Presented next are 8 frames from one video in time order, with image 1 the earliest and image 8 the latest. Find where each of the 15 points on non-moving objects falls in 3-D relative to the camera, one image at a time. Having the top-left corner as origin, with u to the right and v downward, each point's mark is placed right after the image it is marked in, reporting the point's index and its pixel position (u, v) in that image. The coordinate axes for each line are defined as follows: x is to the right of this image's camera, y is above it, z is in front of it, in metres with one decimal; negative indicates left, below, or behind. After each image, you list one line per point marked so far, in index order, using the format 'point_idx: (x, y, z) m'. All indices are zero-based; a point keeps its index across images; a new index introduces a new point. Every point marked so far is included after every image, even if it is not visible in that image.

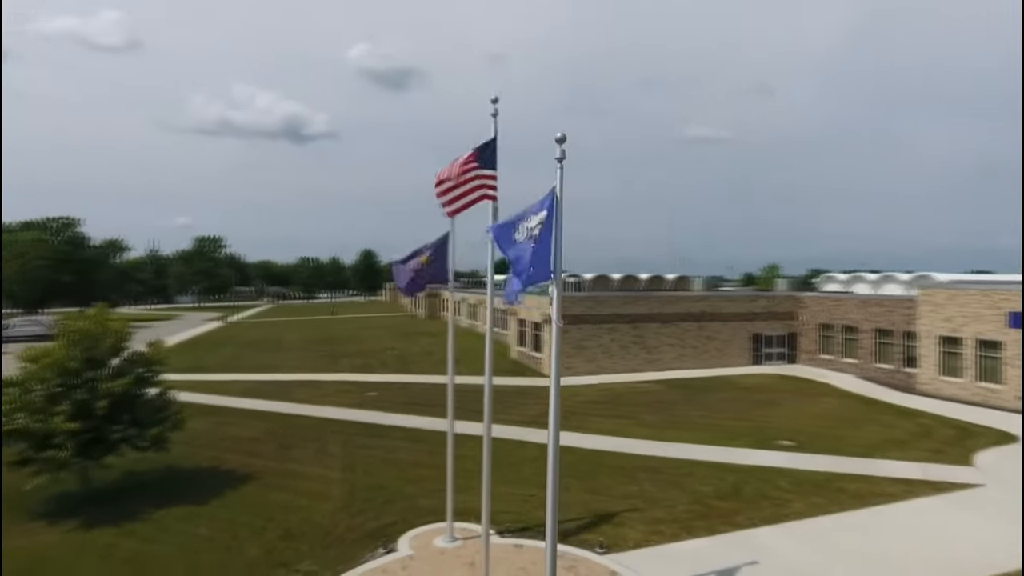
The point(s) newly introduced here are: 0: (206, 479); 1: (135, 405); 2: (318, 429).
0: (-7.4, -4.6, +15.3) m
1: (-8.3, -2.6, +13.9) m
2: (-6.0, -4.3, +19.5) m
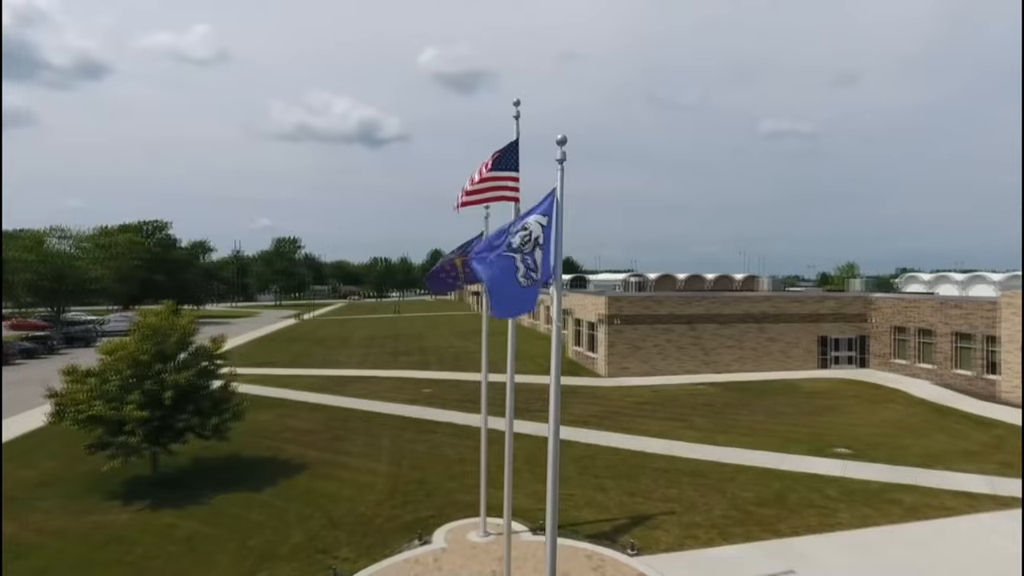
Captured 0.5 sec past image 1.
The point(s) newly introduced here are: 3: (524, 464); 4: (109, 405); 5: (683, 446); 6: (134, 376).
0: (-6.4, -4.6, +16.2) m
1: (-7.4, -2.5, +14.9) m
2: (-4.5, -4.3, +20.2) m
3: (+0.2, -4.4, +15.7) m
4: (-8.9, -2.5, +13.8) m
5: (+4.6, -4.3, +17.3) m
6: (-8.5, -2.0, +14.1) m
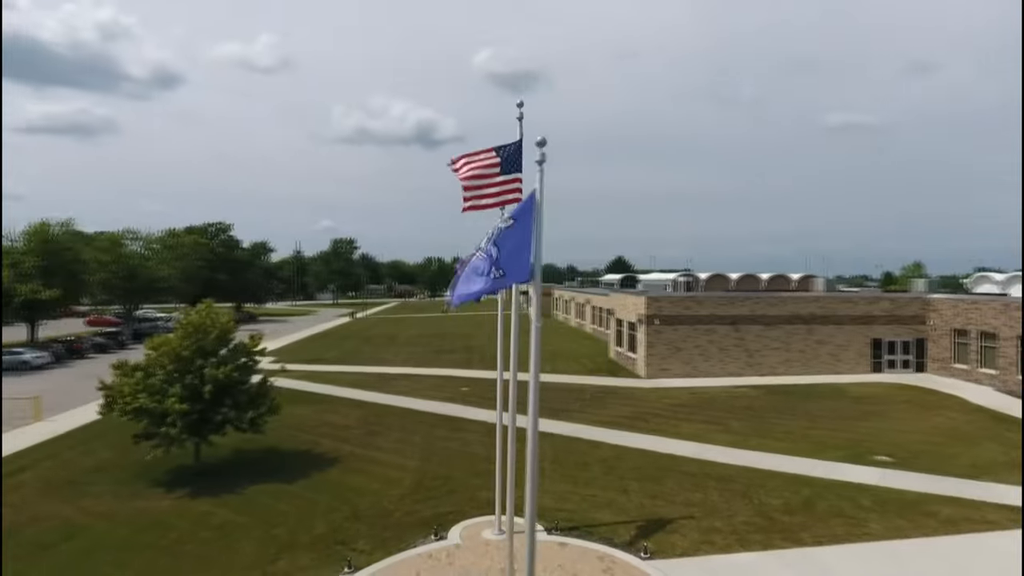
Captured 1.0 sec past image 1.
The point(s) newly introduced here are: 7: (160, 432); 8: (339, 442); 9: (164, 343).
0: (-5.7, -4.5, +16.8) m
1: (-6.8, -2.5, +15.6) m
2: (-3.5, -4.3, +20.6) m
3: (+0.8, -4.4, +15.7) m
4: (-8.4, -2.5, +14.6) m
5: (+5.4, -4.3, +16.9) m
6: (-8.0, -2.0, +14.9) m
7: (-8.1, -3.4, +14.7) m
8: (-5.0, -4.4, +18.4) m
9: (-8.3, -1.3, +15.1) m
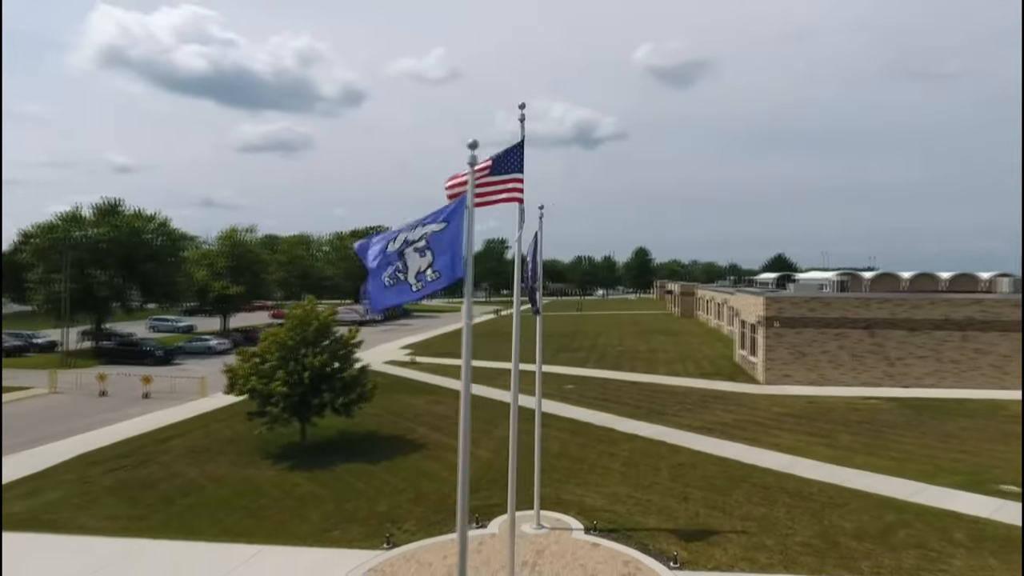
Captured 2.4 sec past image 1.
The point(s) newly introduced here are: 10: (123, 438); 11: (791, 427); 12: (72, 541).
0: (-3.5, -4.5, +18.2) m
1: (-4.9, -2.4, +17.3) m
2: (-0.4, -4.2, +21.4) m
3: (+2.5, -4.4, +15.6) m
4: (-6.7, -2.4, +16.8) m
5: (+7.2, -4.3, +15.5) m
6: (-6.2, -1.9, +17.0) m
7: (-6.4, -3.3, +16.8) m
8: (-2.5, -4.4, +19.6) m
9: (-6.5, -1.2, +17.2) m
10: (-11.8, -4.5, +19.2) m
11: (+8.2, -4.1, +18.6) m
12: (-8.4, -4.9, +12.1) m
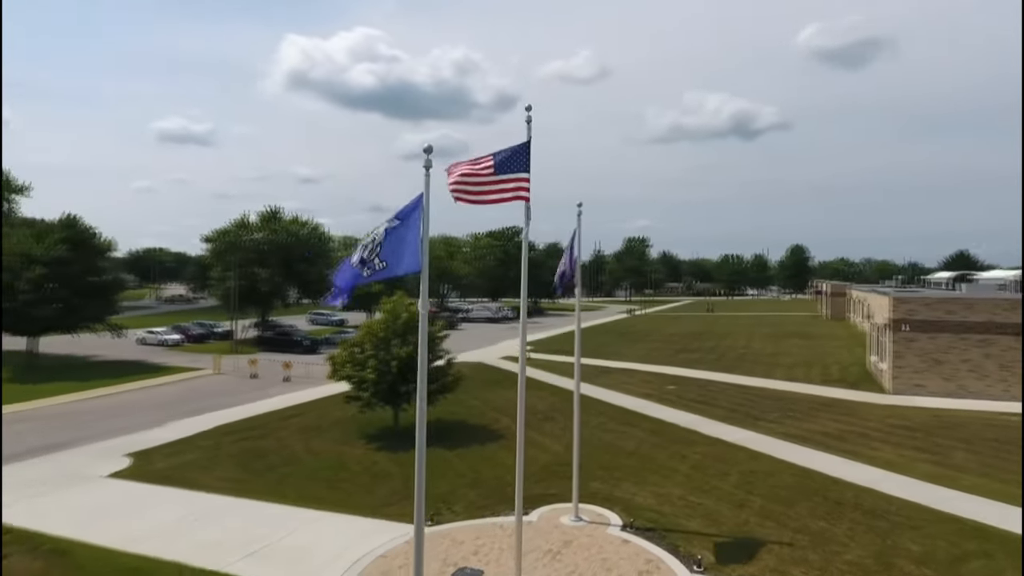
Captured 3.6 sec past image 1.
0: (-1.2, -4.4, +19.2) m
1: (-2.7, -2.3, +18.6) m
2: (+2.6, -4.2, +21.5) m
3: (+4.0, -4.3, +15.2) m
4: (-4.6, -2.3, +18.5) m
5: (+8.6, -4.2, +14.0) m
6: (-4.1, -1.8, +18.6) m
7: (-4.4, -3.2, +18.5) m
8: (+0.1, -4.3, +20.3) m
9: (-4.3, -1.1, +18.9) m
10: (-9.0, -4.4, +22.1) m
11: (+10.3, -4.1, +16.8) m
12: (-7.4, -4.7, +14.4) m
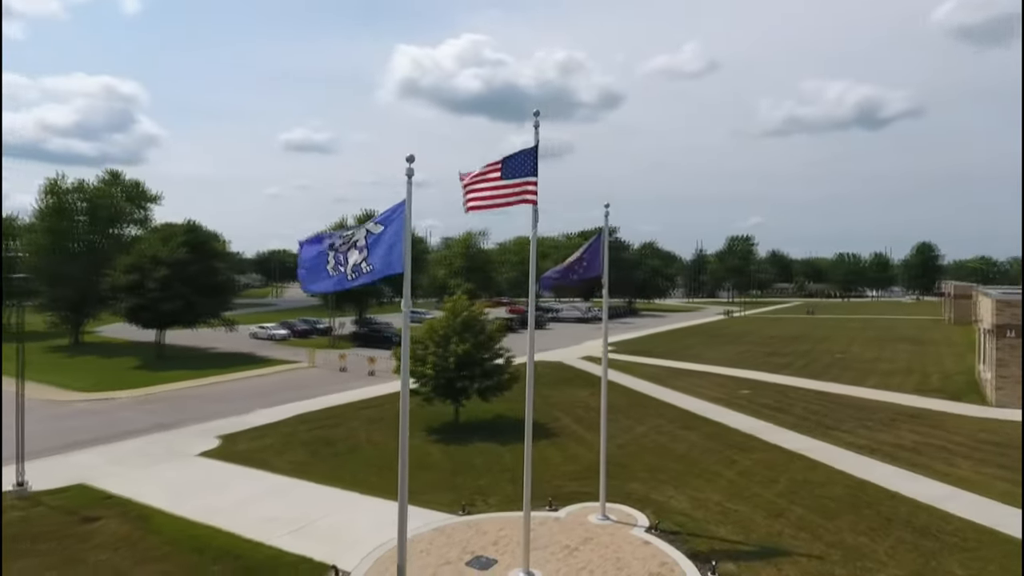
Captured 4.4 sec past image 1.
0: (+0.5, -4.4, +19.6) m
1: (-1.1, -2.3, +19.3) m
2: (+4.6, -4.2, +21.2) m
3: (+5.0, -4.3, +14.8) m
4: (-2.9, -2.3, +19.5) m
5: (+9.3, -4.3, +12.9) m
6: (-2.4, -1.8, +19.5) m
7: (-2.7, -3.2, +19.4) m
8: (+2.0, -4.3, +20.4) m
9: (-2.6, -1.1, +19.8) m
10: (-6.7, -4.3, +23.8) m
11: (+11.4, -4.1, +15.3) m
12: (-6.4, -4.7, +15.9) m
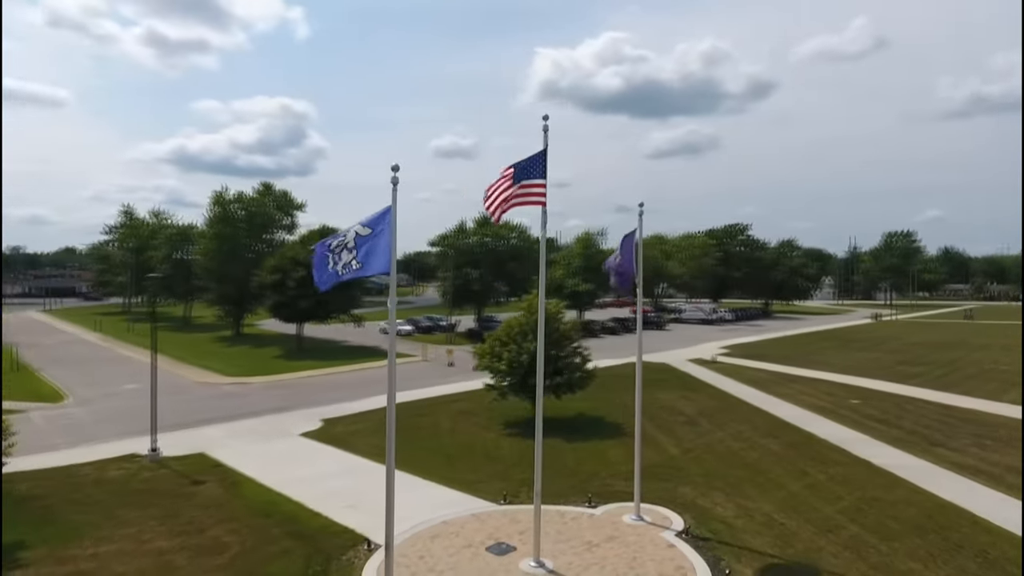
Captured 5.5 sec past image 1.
0: (+2.8, -4.4, +19.6) m
1: (+1.2, -2.3, +19.7) m
2: (+7.2, -4.2, +20.3) m
3: (+6.1, -4.3, +13.9) m
4: (-0.6, -2.3, +20.3) m
5: (+9.9, -4.3, +11.1) m
6: (-0.1, -1.7, +20.2) m
7: (-0.4, -3.1, +20.1) m
8: (+4.4, -4.3, +20.1) m
9: (-0.1, -1.1, +20.5) m
10: (-3.3, -4.3, +25.3) m
11: (+12.5, -4.1, +13.0) m
12: (-4.8, -4.7, +17.6) m
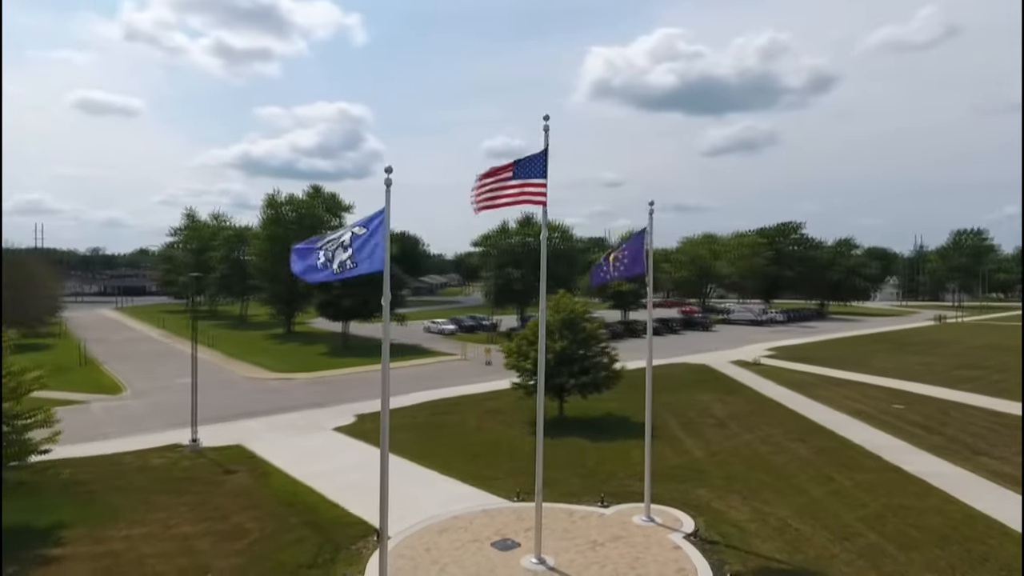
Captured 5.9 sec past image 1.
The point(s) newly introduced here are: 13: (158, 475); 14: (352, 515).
0: (+3.6, -4.3, +19.4) m
1: (+2.0, -2.3, +19.6) m
2: (+8.0, -4.2, +19.8) m
3: (+6.4, -4.3, +13.5) m
4: (+0.3, -2.3, +20.4) m
5: (+9.9, -4.3, +10.4) m
6: (+0.8, -1.7, +20.3) m
7: (+0.5, -3.1, +20.2) m
8: (+5.3, -4.3, +19.8) m
9: (+0.7, -1.1, +20.6) m
10: (-2.0, -4.2, +25.6) m
11: (+12.7, -4.1, +12.0) m
12: (-4.1, -4.6, +18.1) m
13: (-8.9, -4.7, +16.0) m
14: (-3.2, -4.6, +12.8) m
